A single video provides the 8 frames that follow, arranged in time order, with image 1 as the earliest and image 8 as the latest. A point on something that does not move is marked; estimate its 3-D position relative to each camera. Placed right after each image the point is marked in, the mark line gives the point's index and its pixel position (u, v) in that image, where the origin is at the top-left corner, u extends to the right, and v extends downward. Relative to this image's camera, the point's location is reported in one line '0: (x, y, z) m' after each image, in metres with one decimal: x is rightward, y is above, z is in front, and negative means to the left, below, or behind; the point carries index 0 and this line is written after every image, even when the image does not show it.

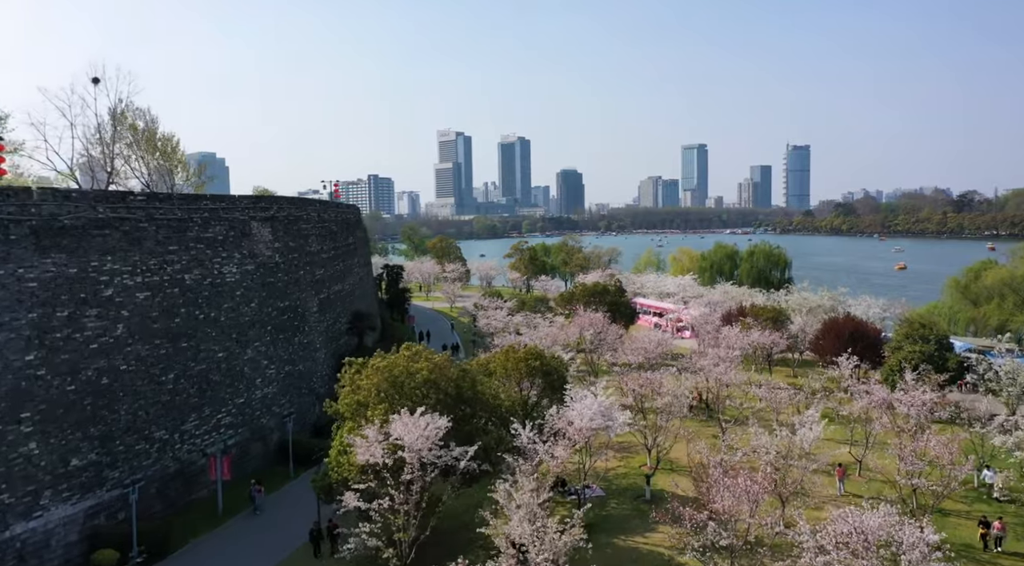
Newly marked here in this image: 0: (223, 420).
0: (-6.9, -3.3, +17.2) m
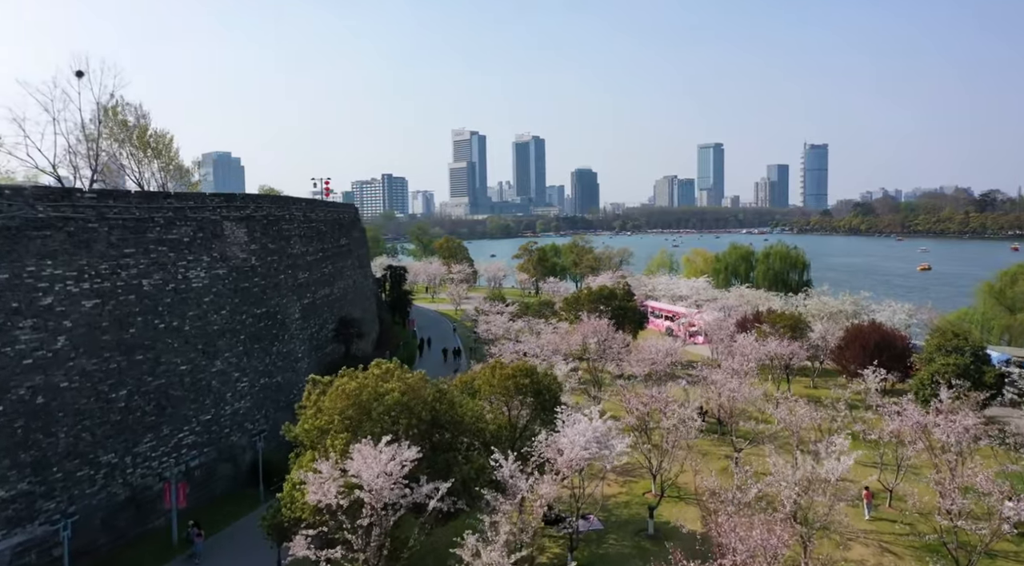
0: (-7.1, -3.4, +15.7) m
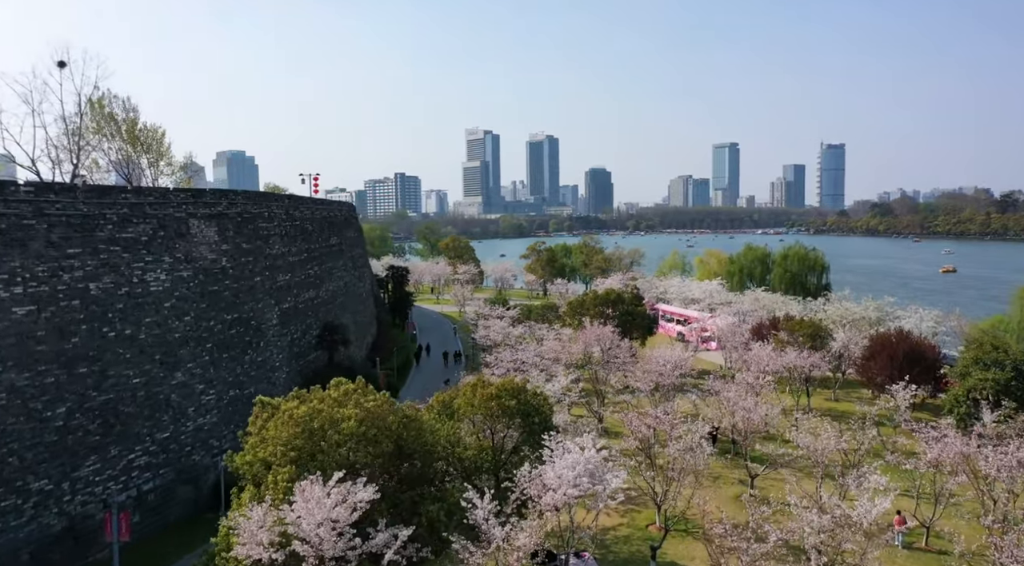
0: (-7.3, -3.5, +14.1) m
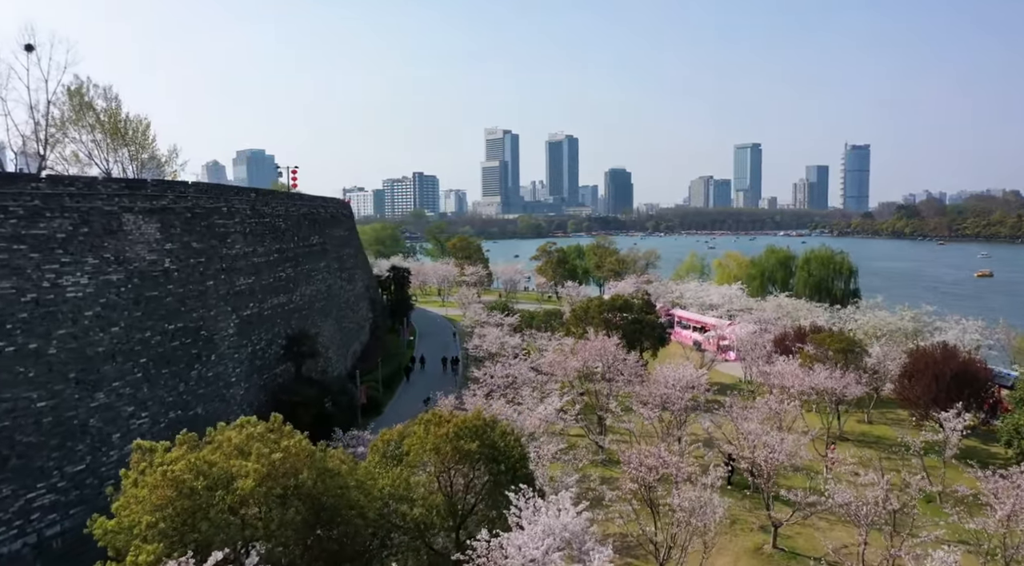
0: (-7.8, -3.6, +11.9) m
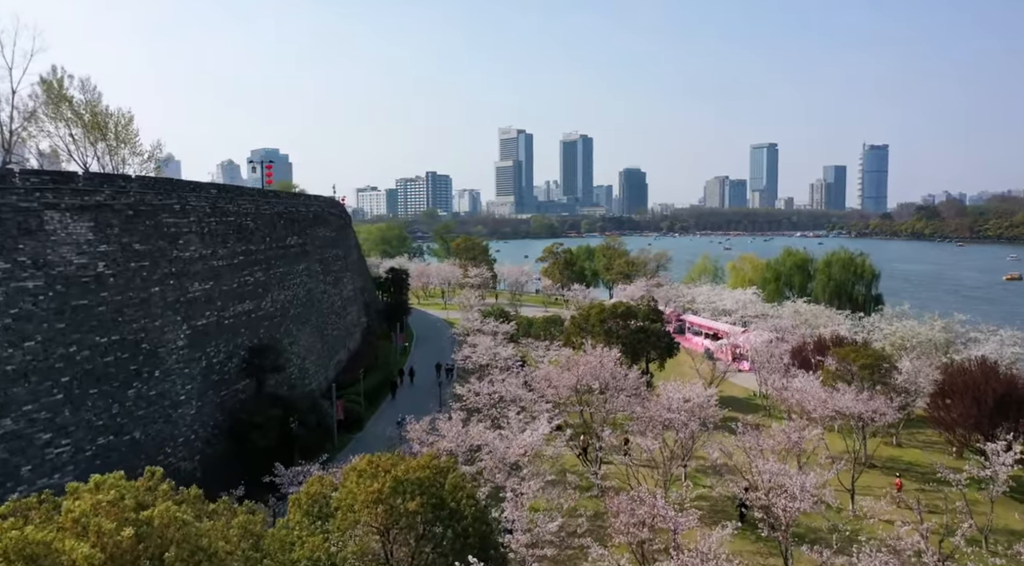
0: (-8.2, -3.7, +10.1) m
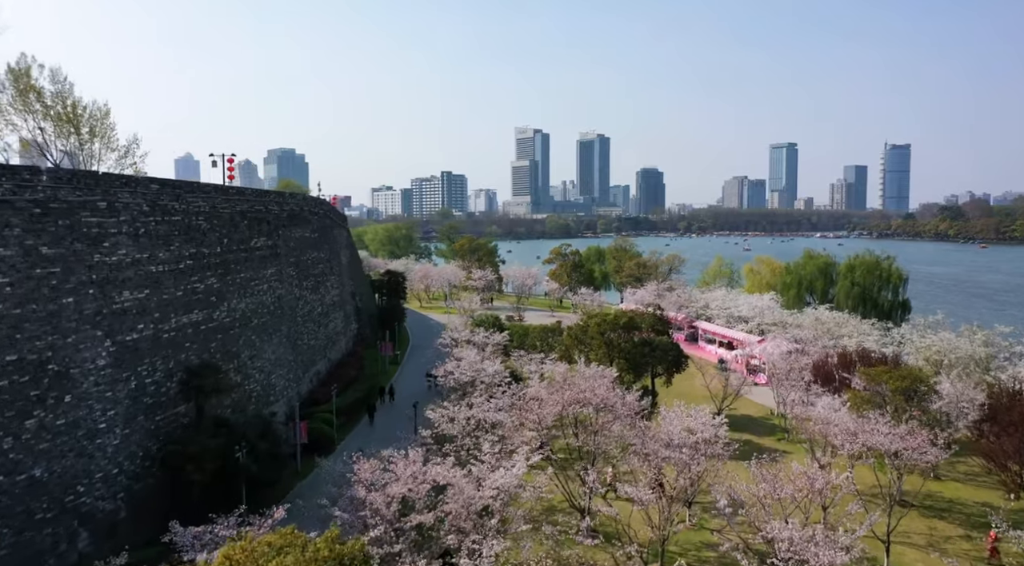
0: (-8.9, -3.9, +8.0) m
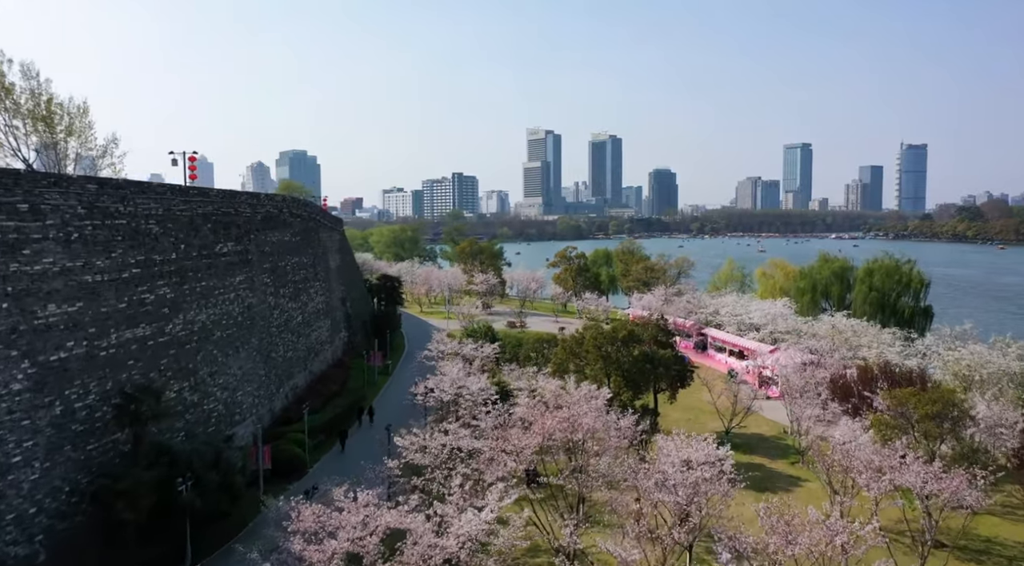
0: (-9.4, -4.1, +6.4) m
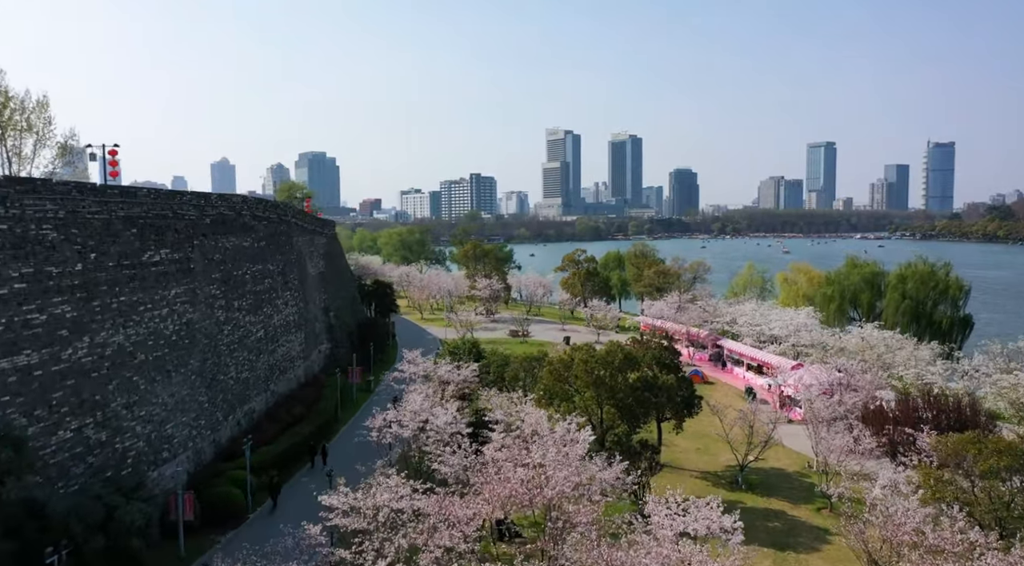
0: (-10.3, -4.4, +3.9) m
